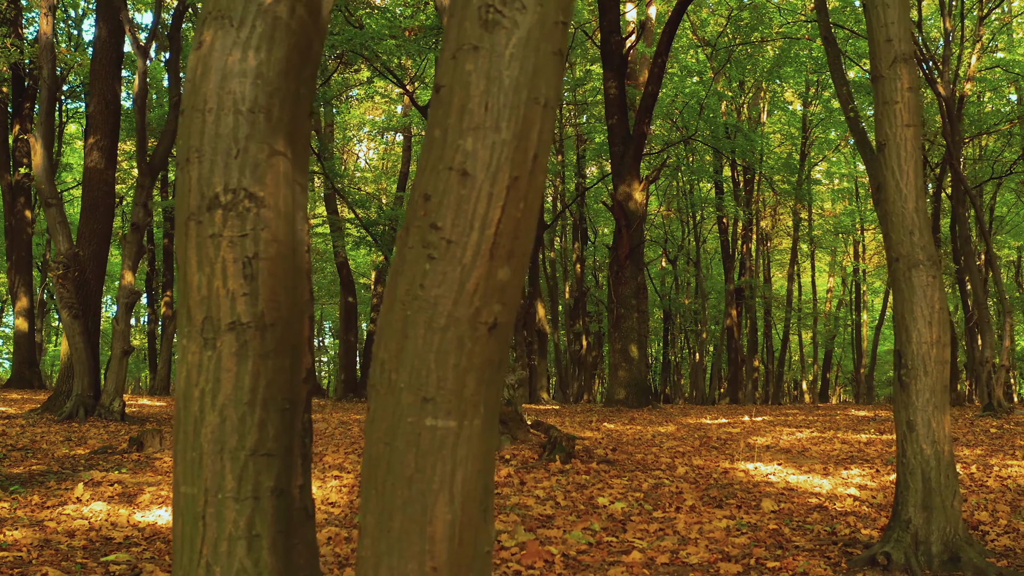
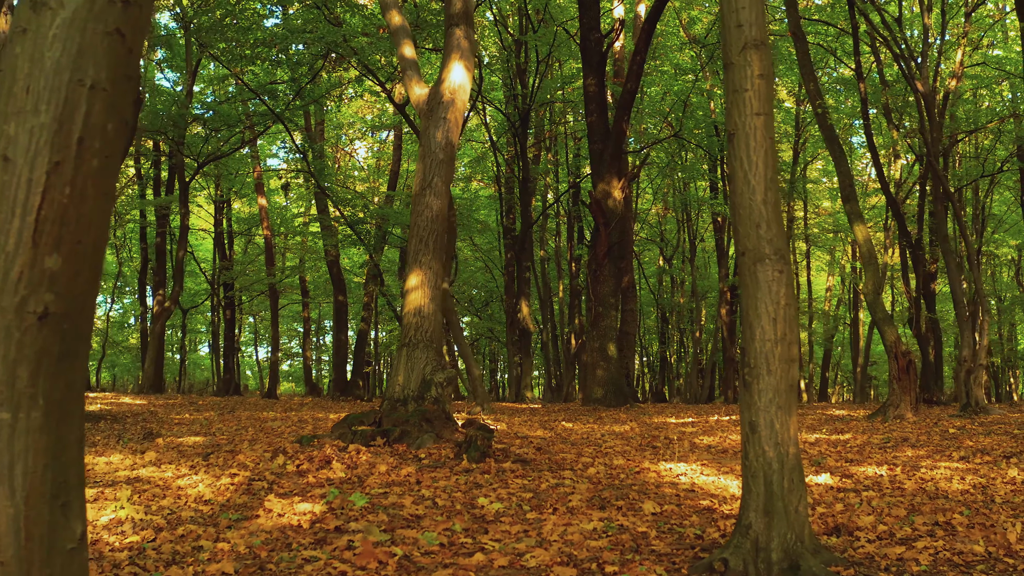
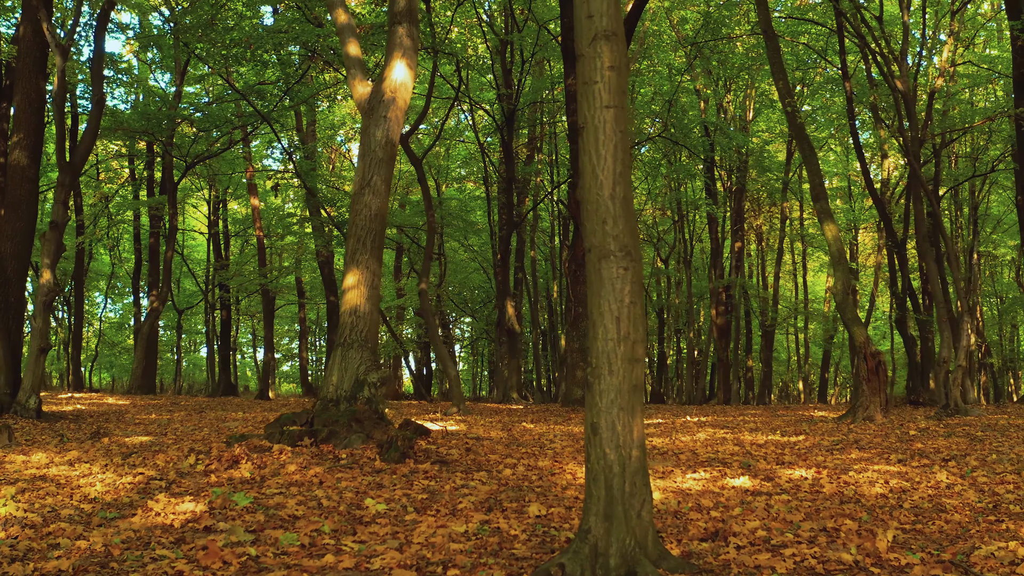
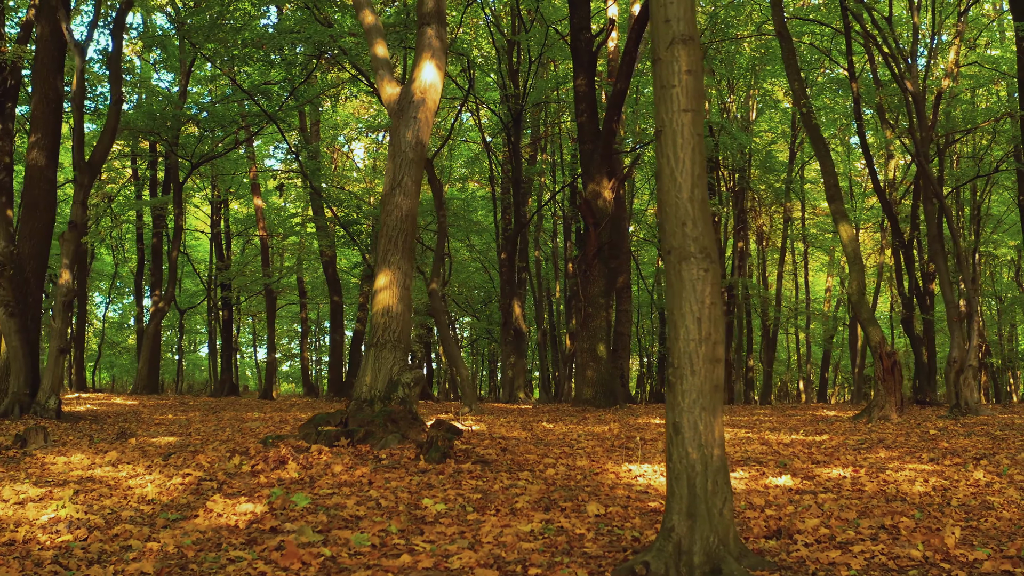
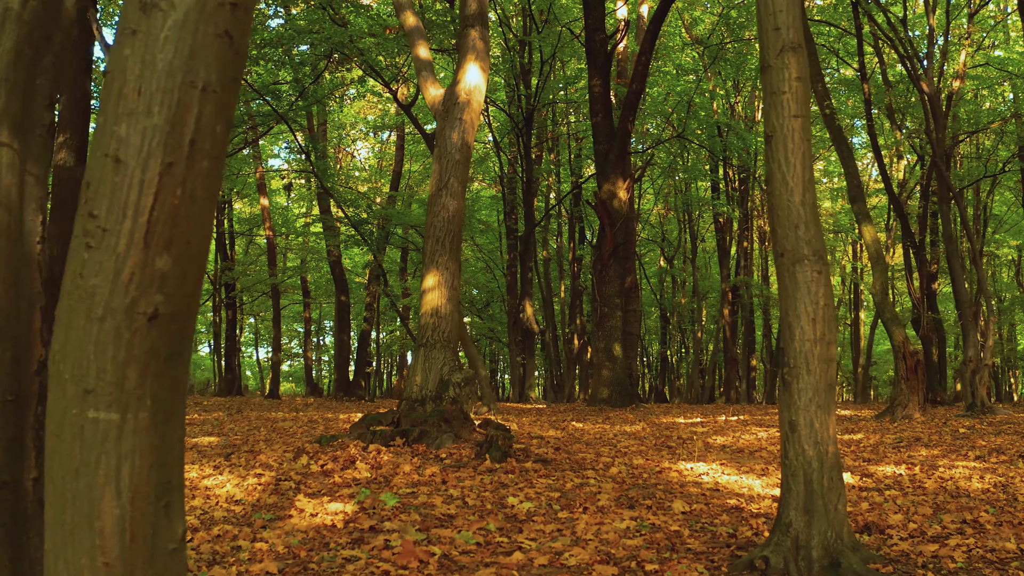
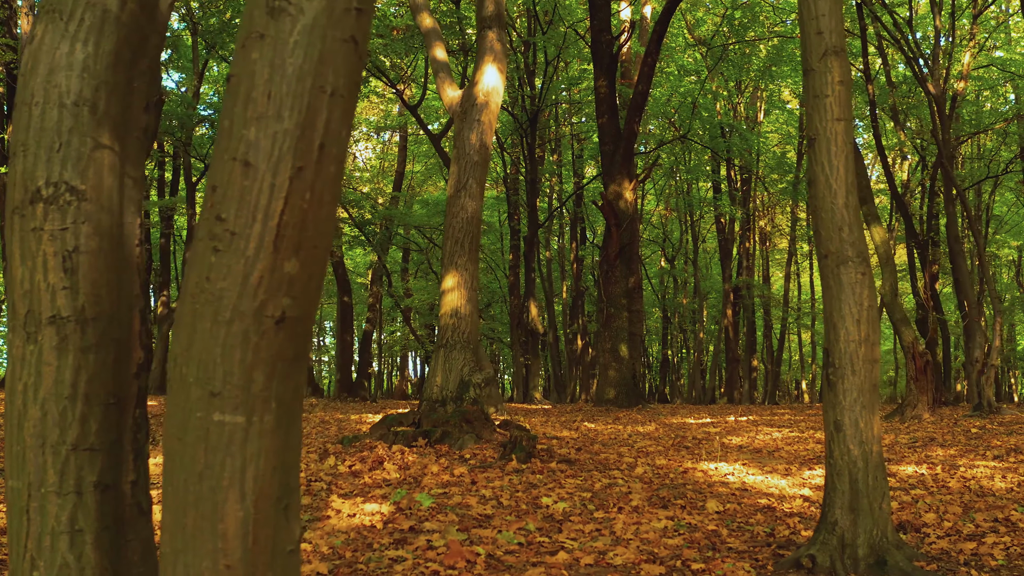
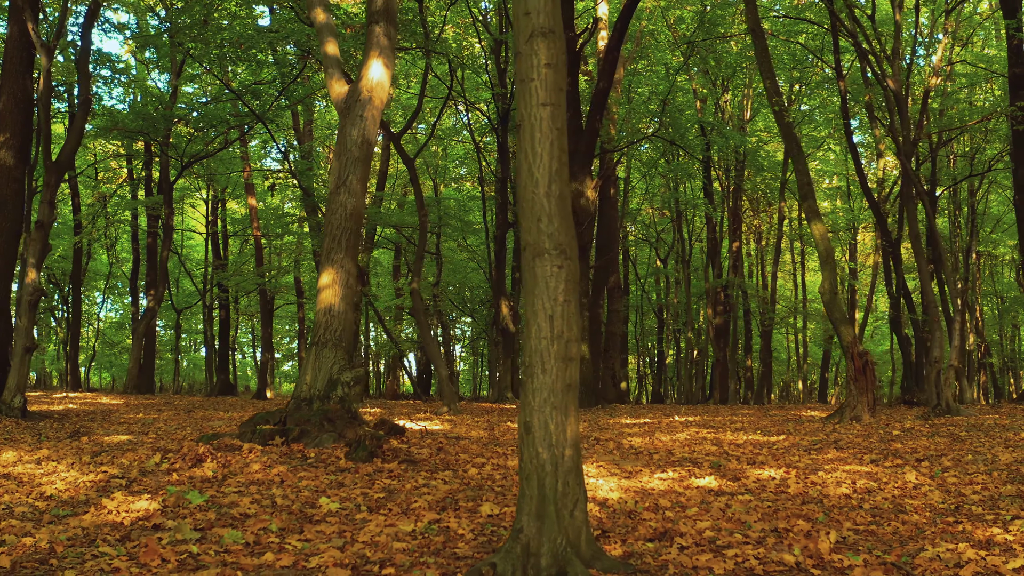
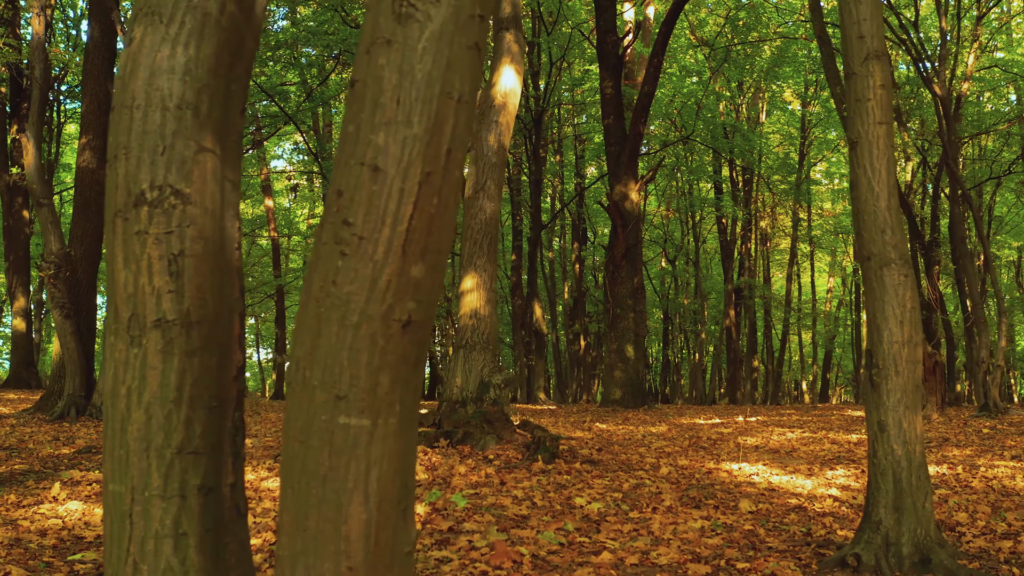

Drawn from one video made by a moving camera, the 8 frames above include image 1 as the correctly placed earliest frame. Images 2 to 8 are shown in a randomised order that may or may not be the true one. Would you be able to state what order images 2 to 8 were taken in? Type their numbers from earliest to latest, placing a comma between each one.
8, 6, 5, 2, 4, 3, 7
